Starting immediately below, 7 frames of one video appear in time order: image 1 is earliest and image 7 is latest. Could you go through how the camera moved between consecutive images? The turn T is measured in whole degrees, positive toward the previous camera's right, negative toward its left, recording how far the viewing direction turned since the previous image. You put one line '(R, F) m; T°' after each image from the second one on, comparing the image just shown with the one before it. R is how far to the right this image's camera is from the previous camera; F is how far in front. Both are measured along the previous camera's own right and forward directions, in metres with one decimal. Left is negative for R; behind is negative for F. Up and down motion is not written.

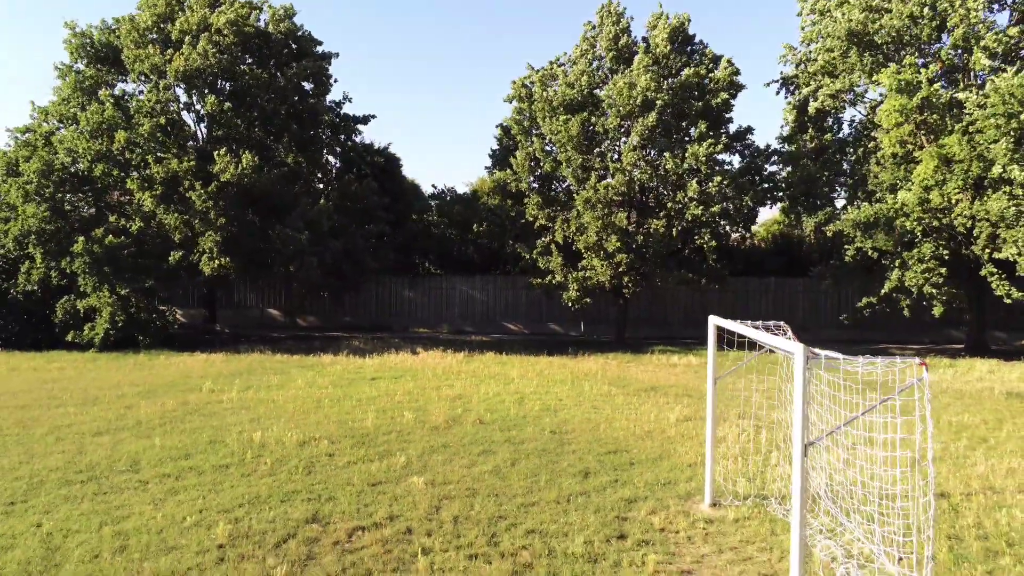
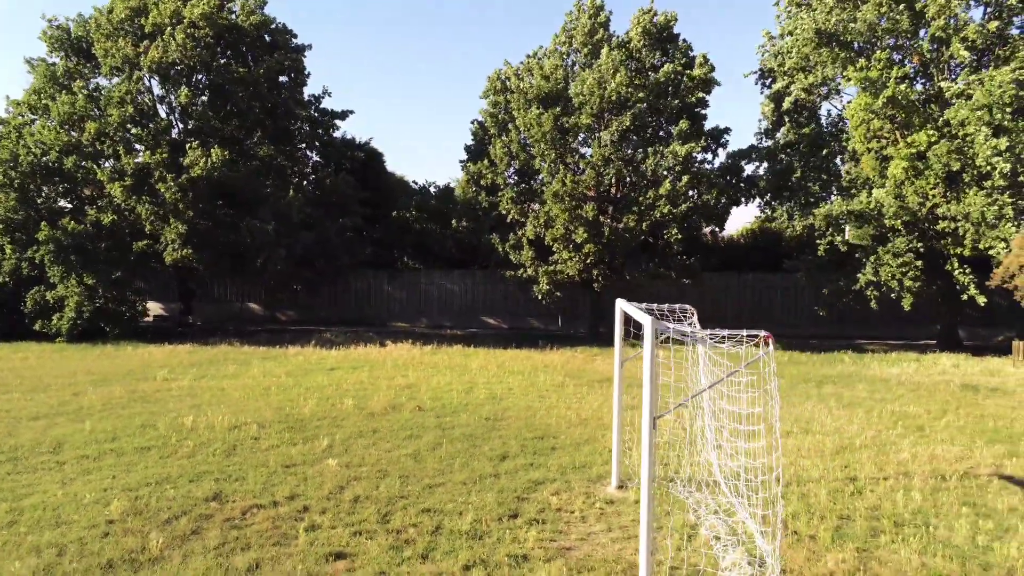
(+0.8, 0.0) m; 0°
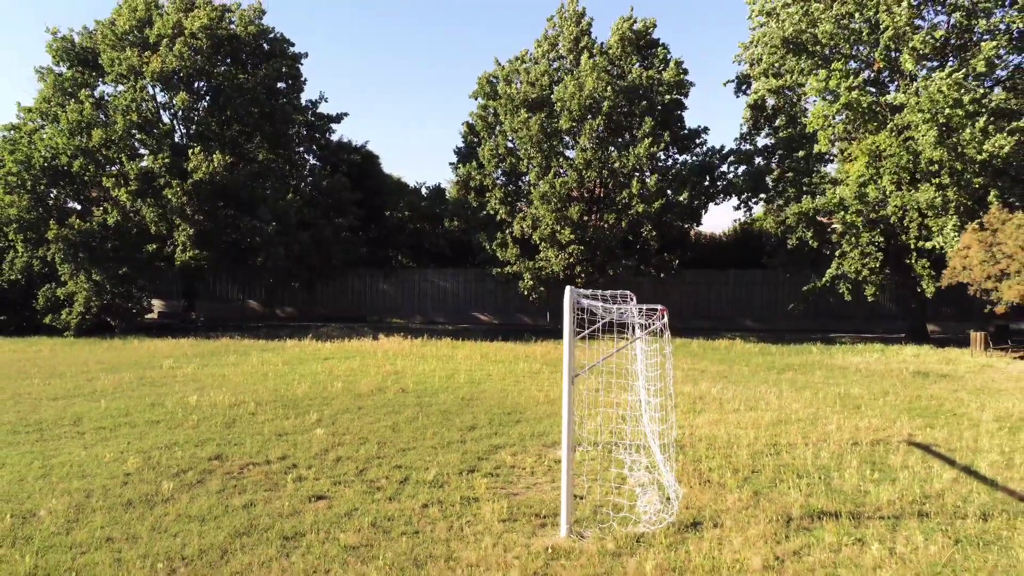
(+0.4, -1.0) m; 0°
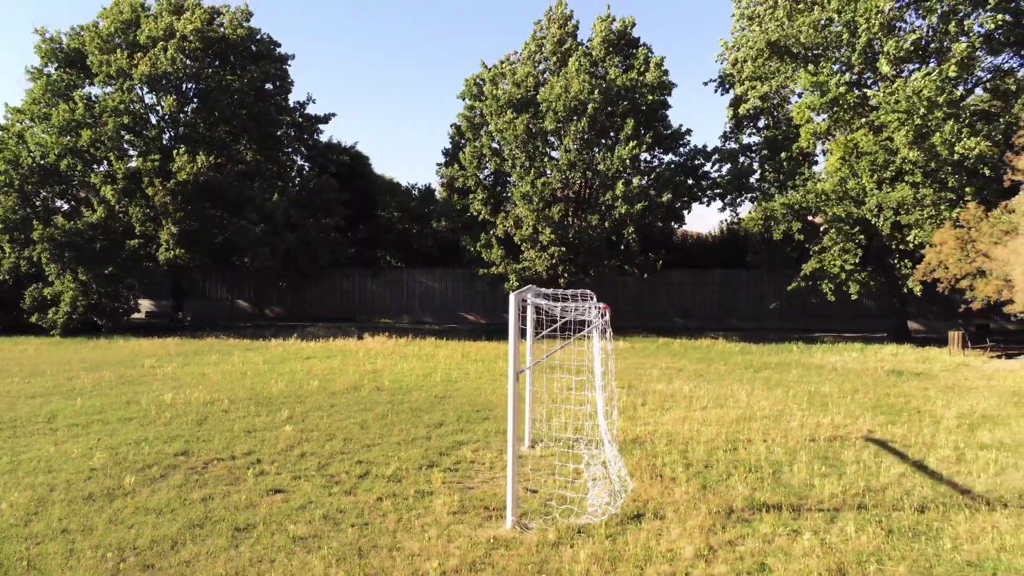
(+0.3, -0.2) m; 0°
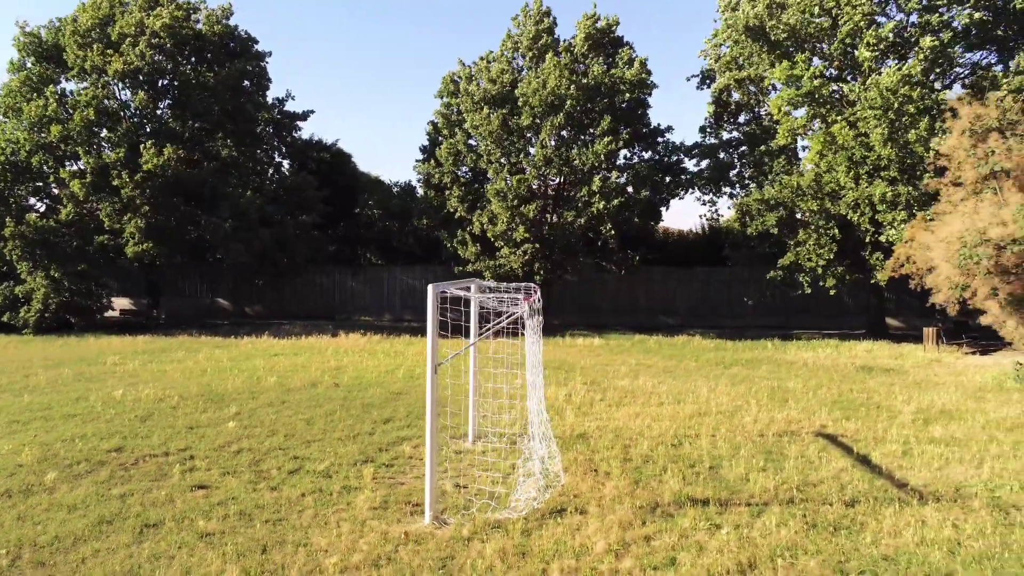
(+0.5, +0.1) m; 0°
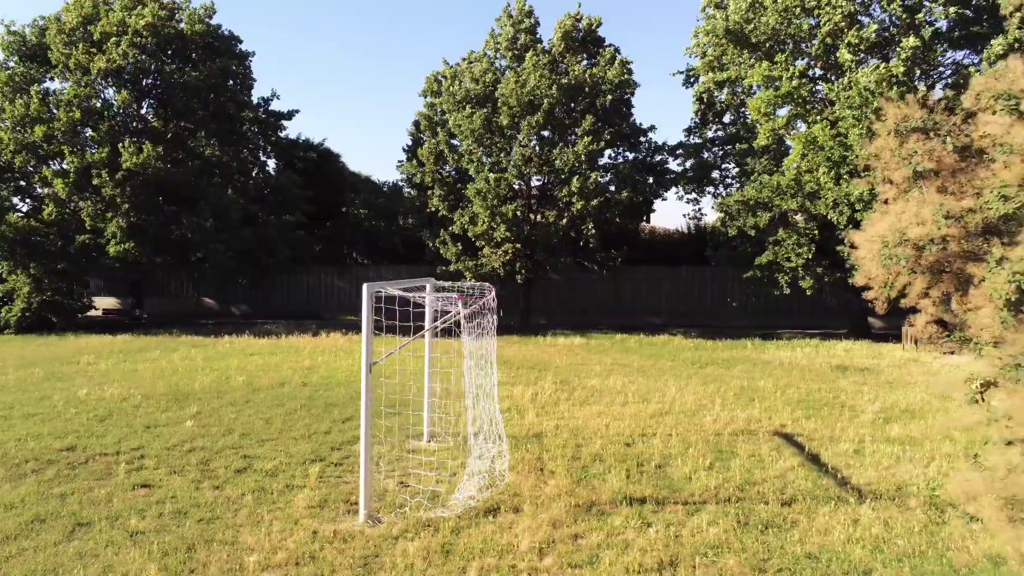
(+0.4, 0.0) m; 0°
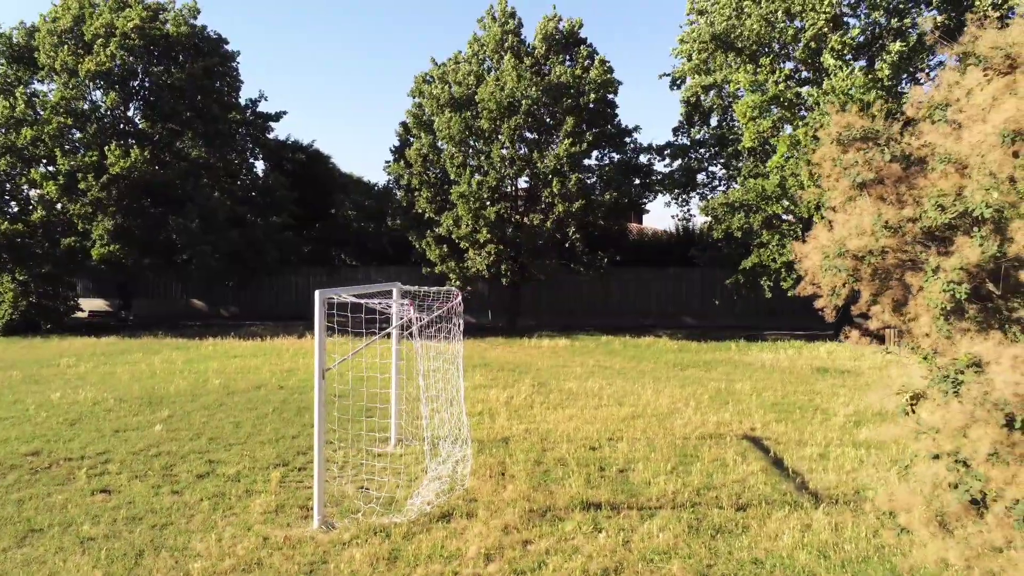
(+0.3, 0.0) m; 0°
